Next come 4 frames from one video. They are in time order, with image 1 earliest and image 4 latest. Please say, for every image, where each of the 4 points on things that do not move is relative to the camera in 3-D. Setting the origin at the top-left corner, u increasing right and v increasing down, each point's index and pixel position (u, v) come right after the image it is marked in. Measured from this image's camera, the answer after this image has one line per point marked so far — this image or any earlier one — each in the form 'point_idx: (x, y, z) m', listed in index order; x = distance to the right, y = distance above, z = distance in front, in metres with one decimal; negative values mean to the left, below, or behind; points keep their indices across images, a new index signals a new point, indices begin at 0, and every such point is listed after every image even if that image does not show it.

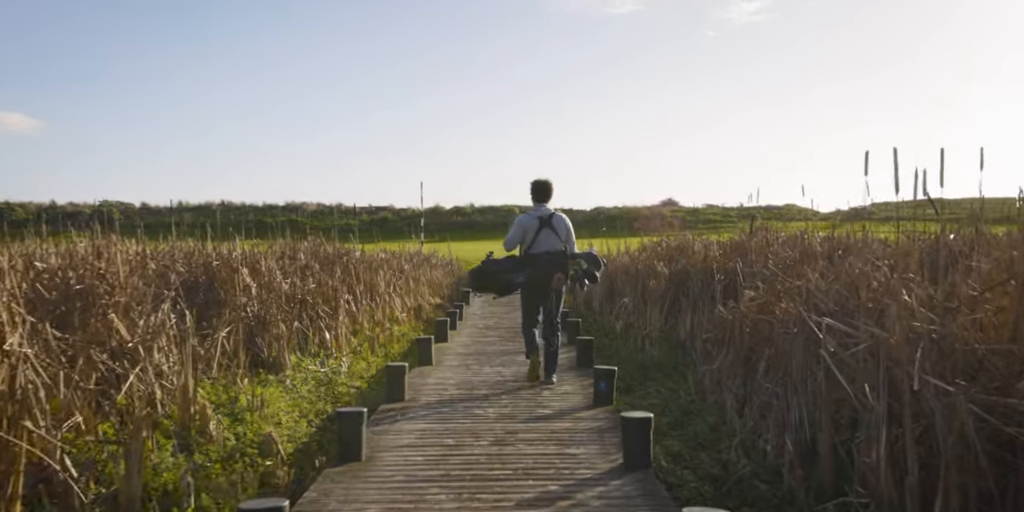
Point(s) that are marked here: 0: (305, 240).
0: (-3.1, +0.2, +12.5) m
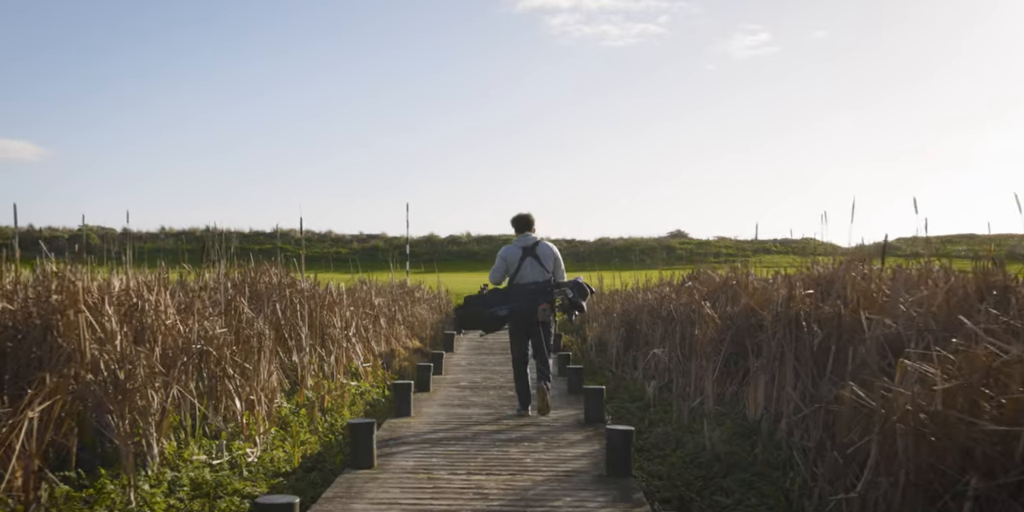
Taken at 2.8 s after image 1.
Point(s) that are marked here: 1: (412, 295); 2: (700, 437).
0: (-3.2, -0.1, +9.5) m
1: (-2.1, -0.8, +17.3) m
2: (+1.5, -1.5, +6.7) m
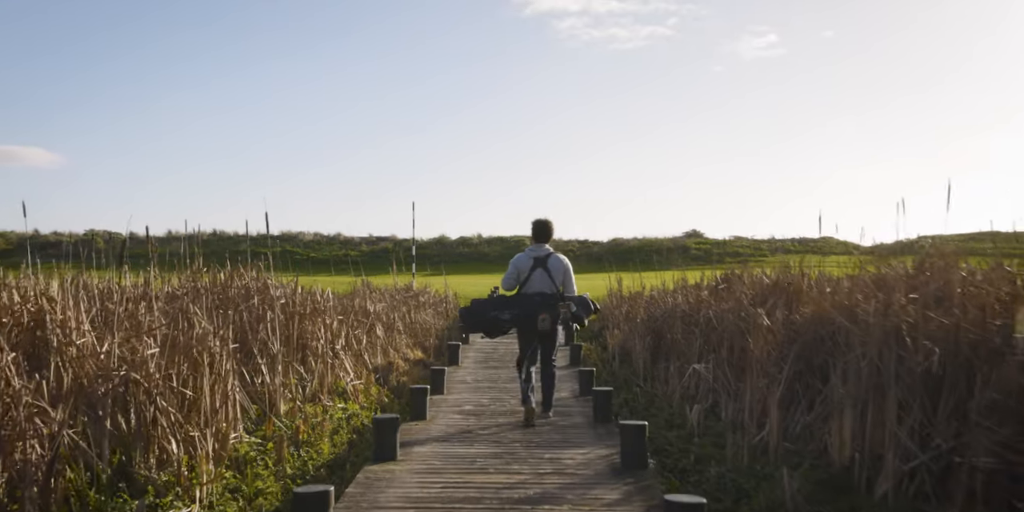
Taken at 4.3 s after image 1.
0: (-3.0, -0.2, +8.1) m
1: (-1.8, -0.8, +15.8) m
2: (+1.6, -1.4, +5.2) m
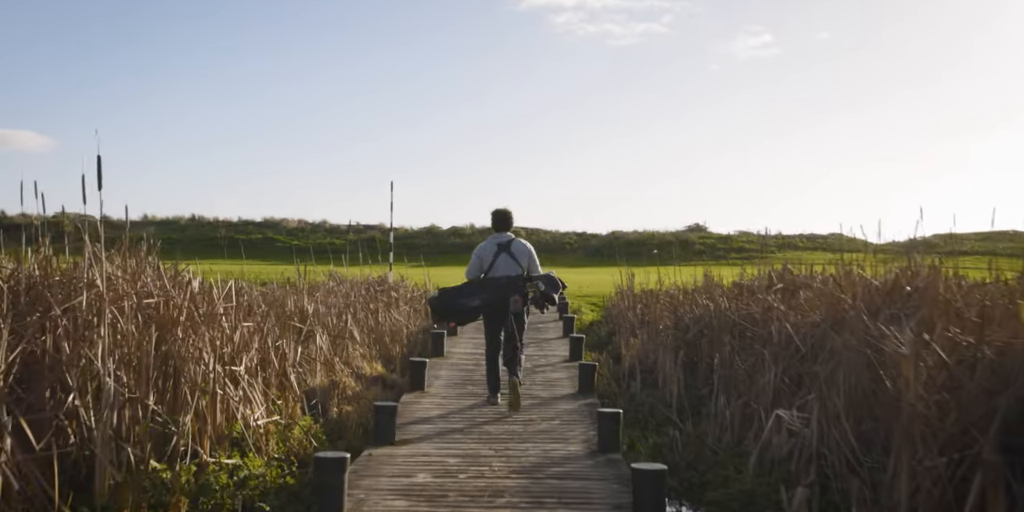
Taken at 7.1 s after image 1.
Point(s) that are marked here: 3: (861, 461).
0: (-3.1, 0.0, +5.2) m
1: (-2.0, -0.6, +12.9) m
2: (+1.5, -1.4, +2.3) m
3: (+1.8, -1.0, +4.3) m
